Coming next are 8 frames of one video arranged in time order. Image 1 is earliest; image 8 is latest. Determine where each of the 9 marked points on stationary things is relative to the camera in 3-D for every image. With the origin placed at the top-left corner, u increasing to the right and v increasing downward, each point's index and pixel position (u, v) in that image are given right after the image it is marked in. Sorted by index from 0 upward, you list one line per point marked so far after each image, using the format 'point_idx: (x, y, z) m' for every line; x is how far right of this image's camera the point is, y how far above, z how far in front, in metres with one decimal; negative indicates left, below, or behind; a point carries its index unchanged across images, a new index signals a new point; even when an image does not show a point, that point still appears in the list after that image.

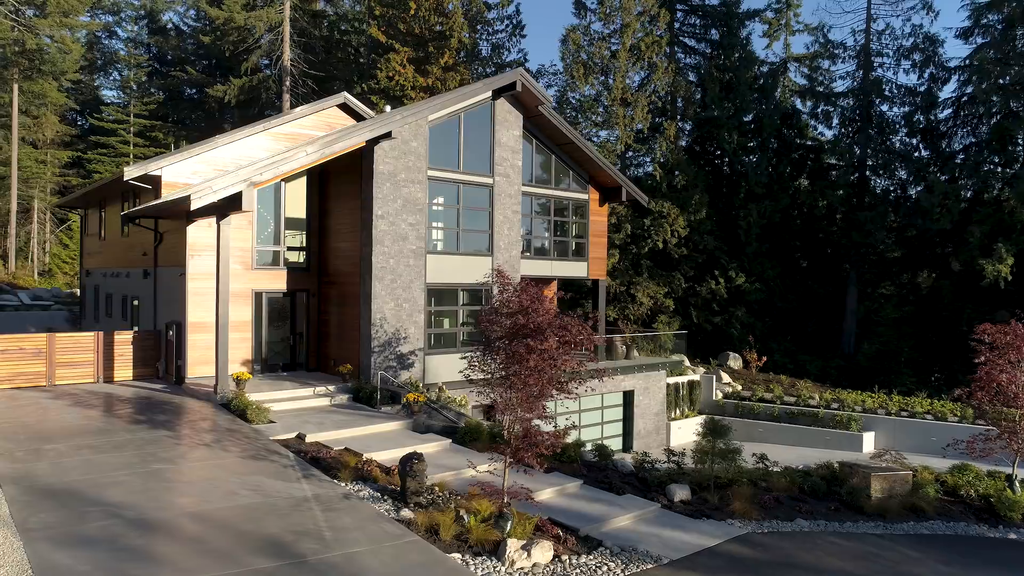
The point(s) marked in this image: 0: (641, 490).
0: (+2.1, -3.4, +11.2) m
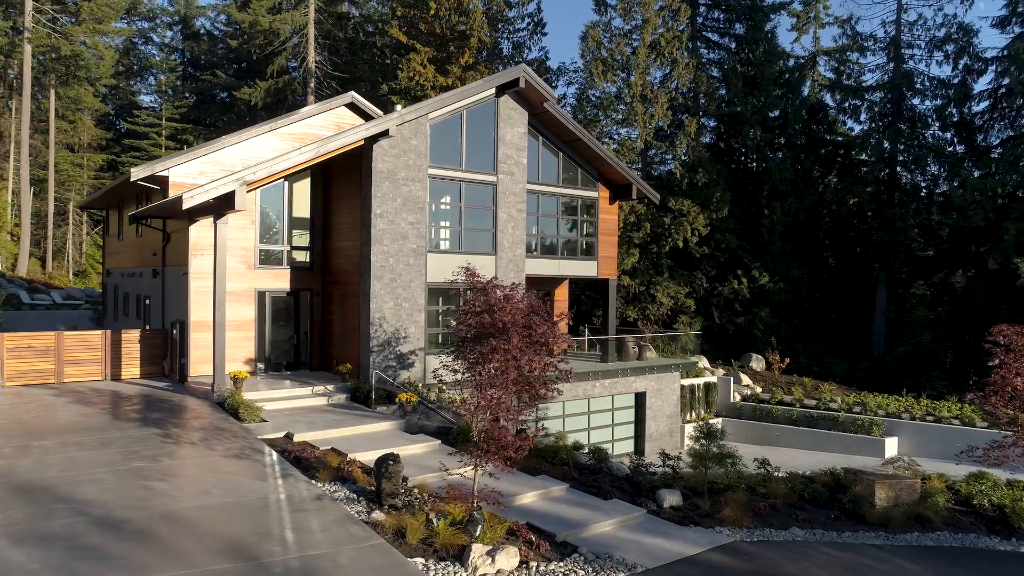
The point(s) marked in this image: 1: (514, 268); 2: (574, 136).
0: (+1.9, -3.3, +10.9) m
1: (+0.1, +0.5, +18.2) m
2: (+1.7, +4.3, +19.2) m
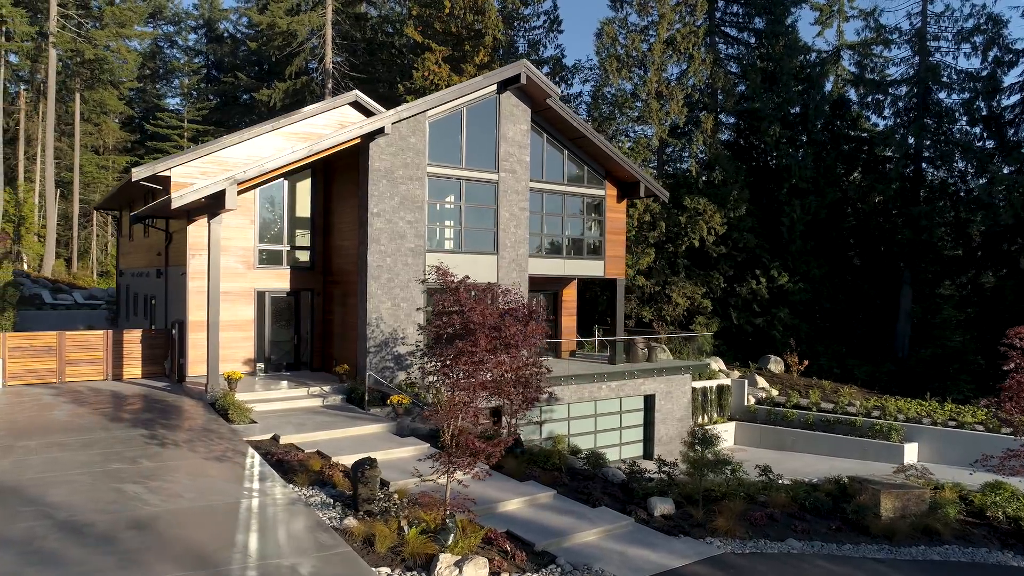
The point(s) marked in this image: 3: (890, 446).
0: (+1.7, -3.3, +10.5) m
1: (+0.1, +0.5, +17.9) m
2: (+1.8, +4.3, +18.9) m
3: (+11.0, -4.6, +19.6) m
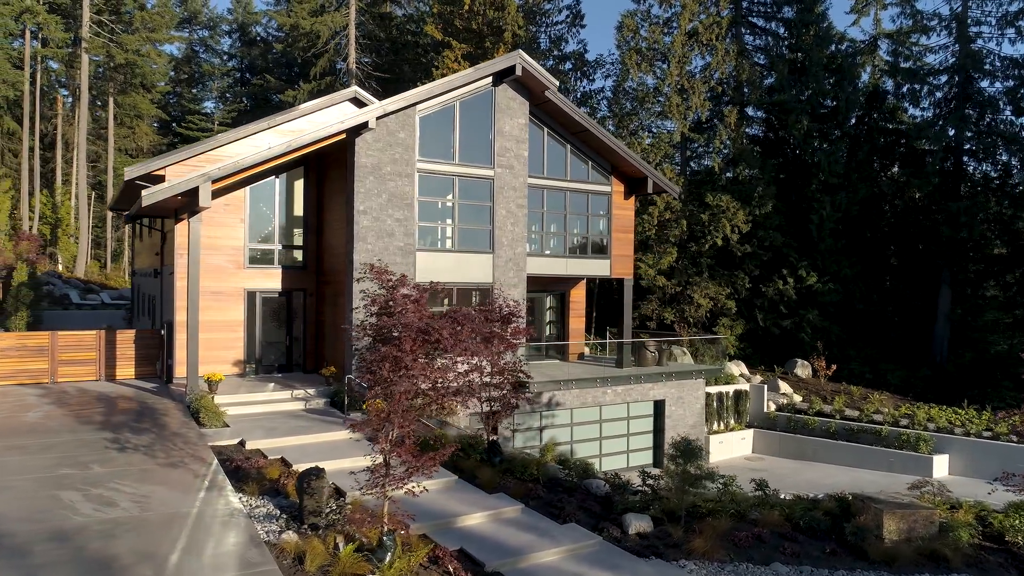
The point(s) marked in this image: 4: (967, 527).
0: (+1.2, -3.3, +9.8) m
1: (+0.1, +0.5, +17.2) m
2: (+1.8, +4.3, +18.1) m
3: (+11.0, -4.6, +18.3) m
4: (+6.8, -3.6, +10.1) m
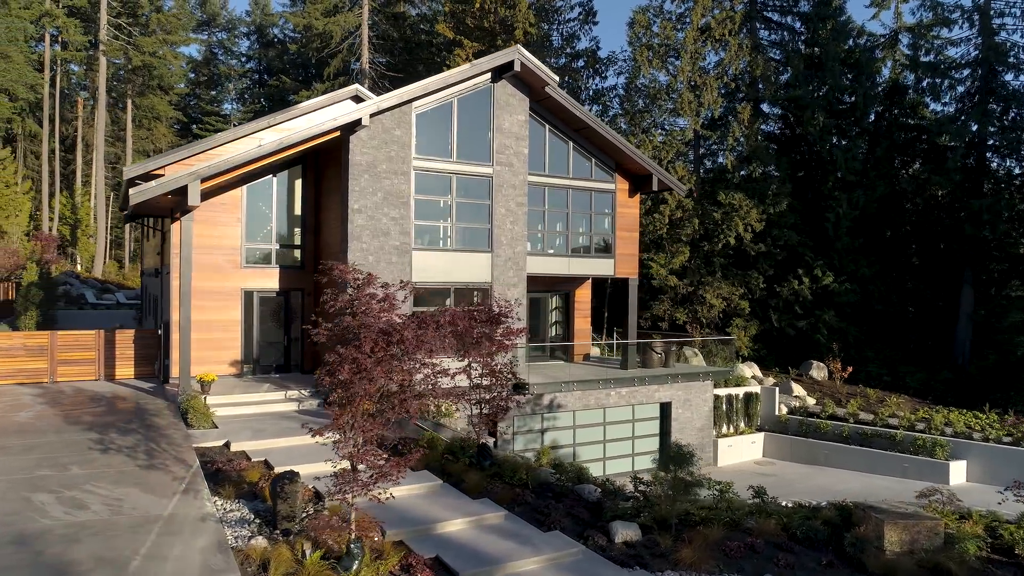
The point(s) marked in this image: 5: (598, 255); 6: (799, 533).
0: (+1.0, -3.3, +9.5) m
1: (+0.1, +0.5, +16.9) m
2: (+1.9, +4.3, +17.8) m
3: (+11.0, -4.6, +17.7) m
4: (+6.6, -3.6, +9.6) m
5: (+2.4, +0.9, +18.8) m
6: (+4.1, -3.5, +9.7) m
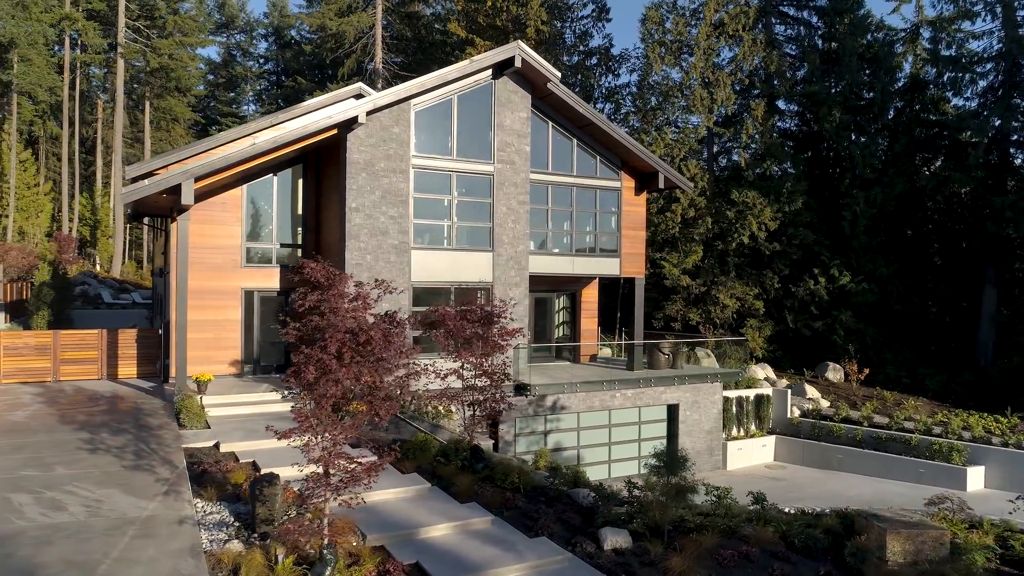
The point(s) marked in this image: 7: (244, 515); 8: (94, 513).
0: (+0.8, -3.3, +9.2) m
1: (+0.1, +0.5, +16.7) m
2: (+1.9, +4.3, +17.5) m
3: (+11.1, -4.6, +17.1) m
4: (+6.4, -3.6, +9.2) m
5: (+2.5, +0.9, +18.5) m
6: (+3.9, -3.5, +9.3) m
7: (-3.4, -2.9, +8.5) m
8: (-5.0, -2.7, +8.1) m
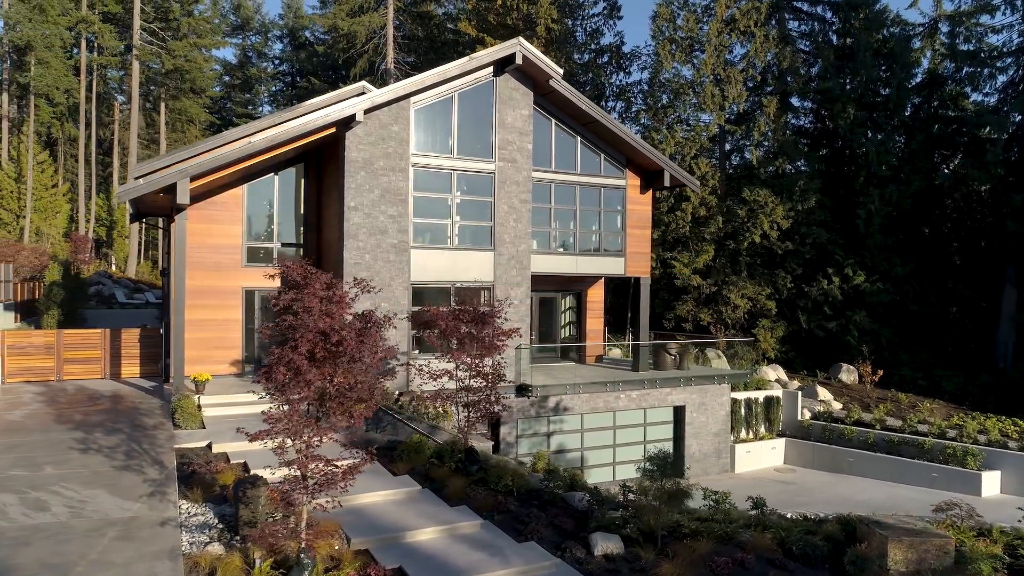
0: (+0.7, -3.3, +9.0) m
1: (+0.2, +0.5, +16.5) m
2: (+2.0, +4.3, +17.2) m
3: (+11.1, -4.6, +16.7) m
4: (+6.3, -3.5, +8.8) m
5: (+2.6, +0.9, +18.3) m
6: (+3.8, -3.5, +9.0) m
7: (-3.5, -2.8, +8.4) m
8: (-5.2, -2.7, +8.0) m
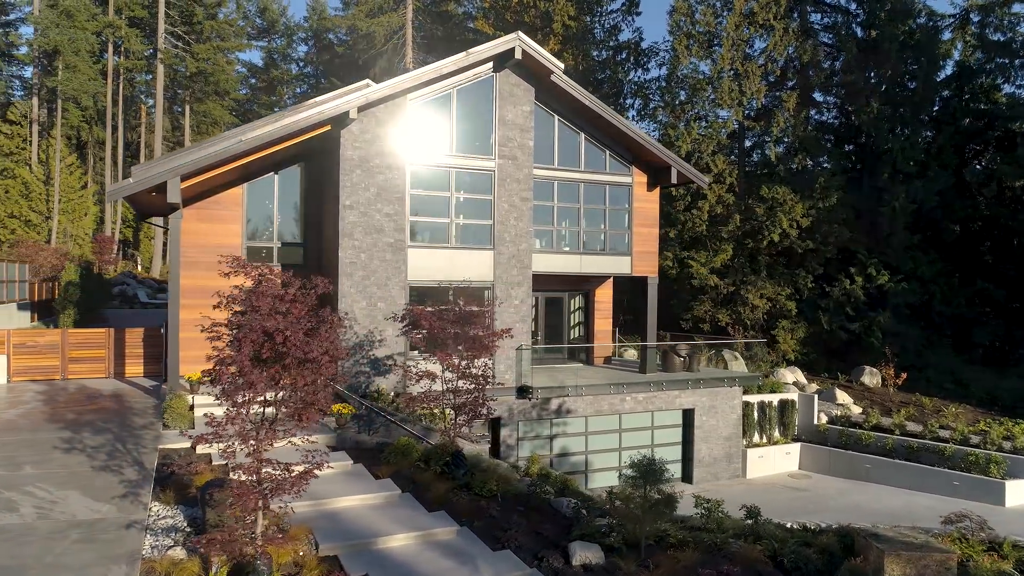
0: (+0.4, -3.3, +8.7) m
1: (+0.2, +0.6, +16.2) m
2: (+2.1, +4.4, +16.9) m
3: (+11.2, -4.6, +15.9) m
4: (+6.0, -3.5, +8.3) m
5: (+2.7, +0.9, +17.8) m
6: (+3.5, -3.5, +8.6) m
7: (-3.8, -2.8, +8.2) m
8: (-5.5, -2.7, +8.0) m
